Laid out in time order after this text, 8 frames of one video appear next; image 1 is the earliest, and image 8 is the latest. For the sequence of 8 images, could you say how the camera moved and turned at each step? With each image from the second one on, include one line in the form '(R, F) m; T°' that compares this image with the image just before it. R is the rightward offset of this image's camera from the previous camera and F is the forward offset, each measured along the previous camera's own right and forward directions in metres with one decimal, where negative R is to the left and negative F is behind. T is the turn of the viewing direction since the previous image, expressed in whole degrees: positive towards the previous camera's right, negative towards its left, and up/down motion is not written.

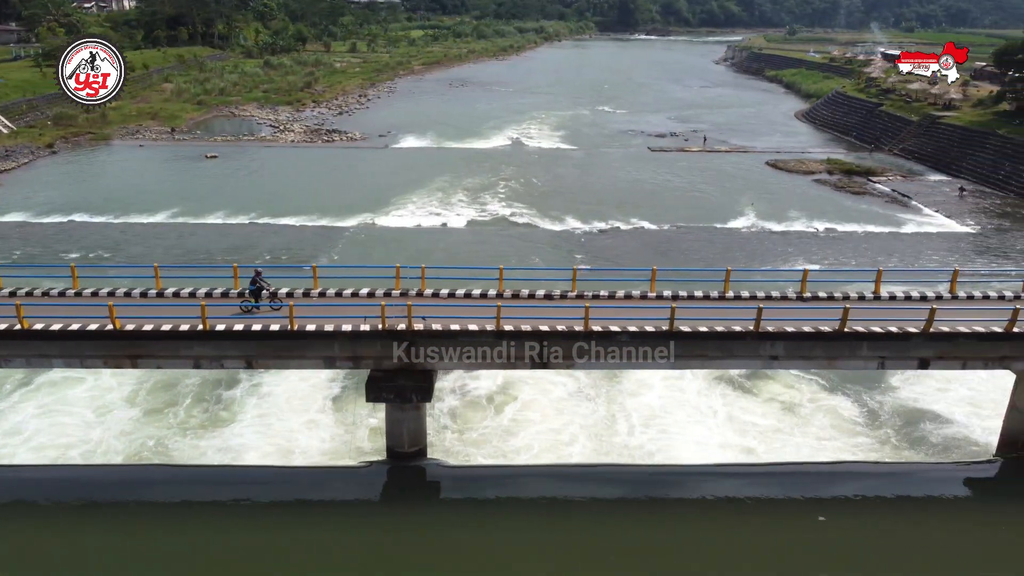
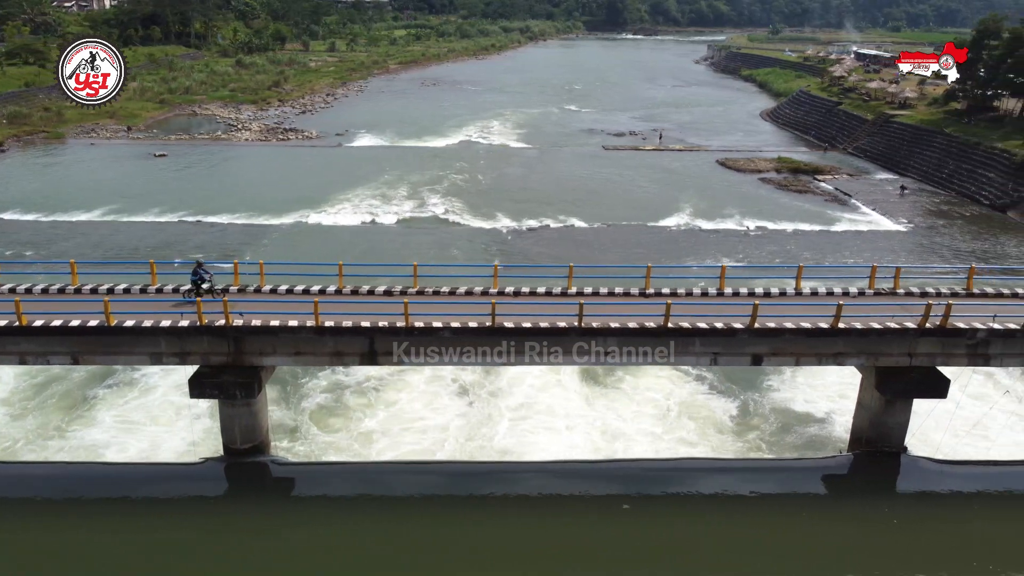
(+3.3, +0.1) m; 0°
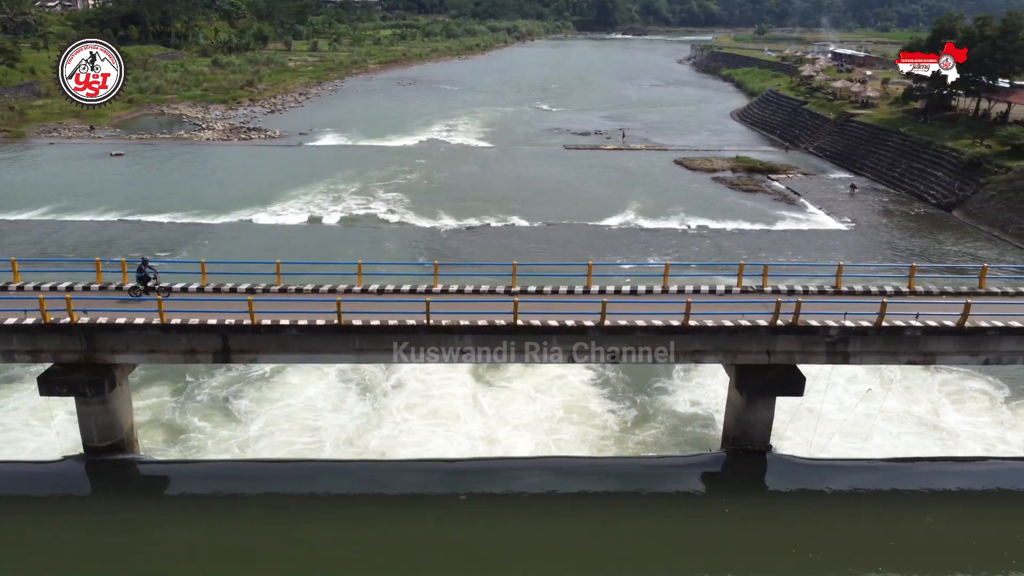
(+2.8, +0.1) m; 0°
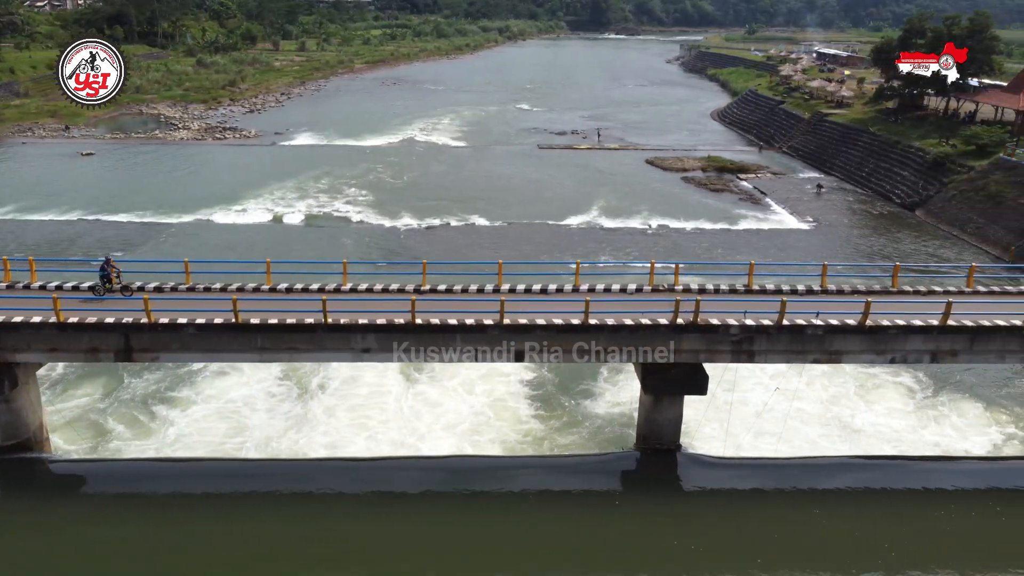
(+1.9, 0.0) m; 0°
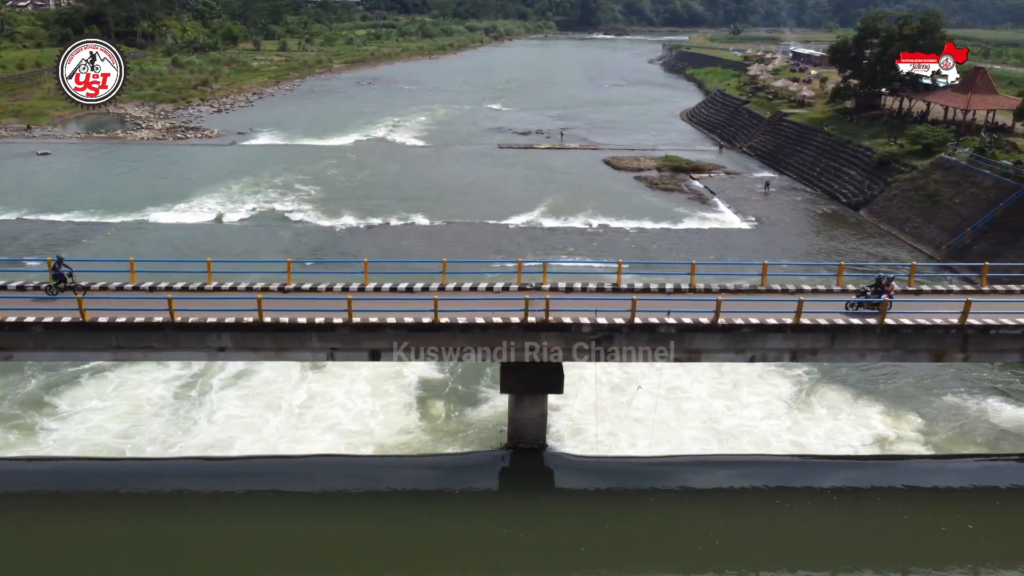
(+2.8, 0.0) m; 0°
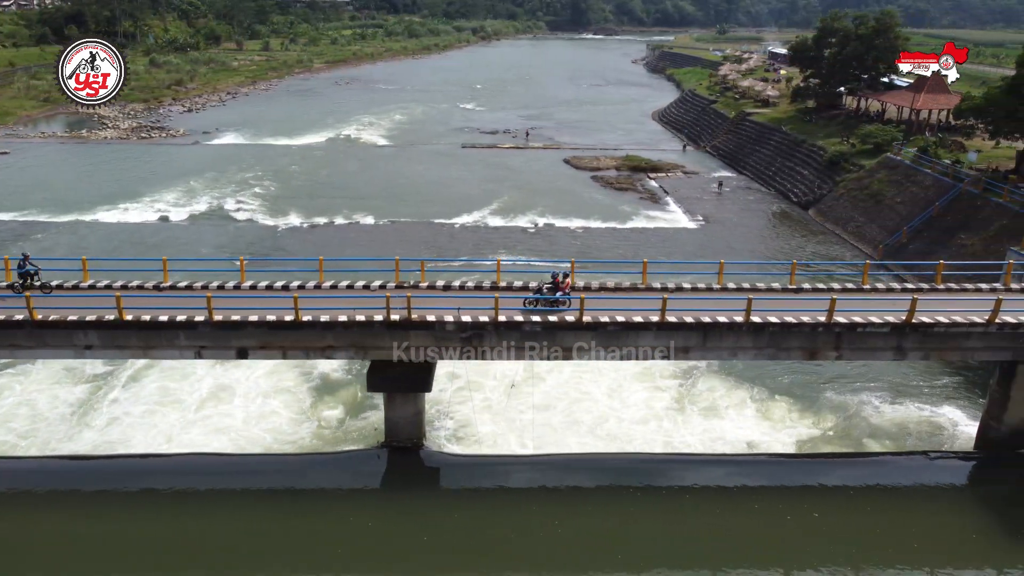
(+2.5, 0.0) m; 0°
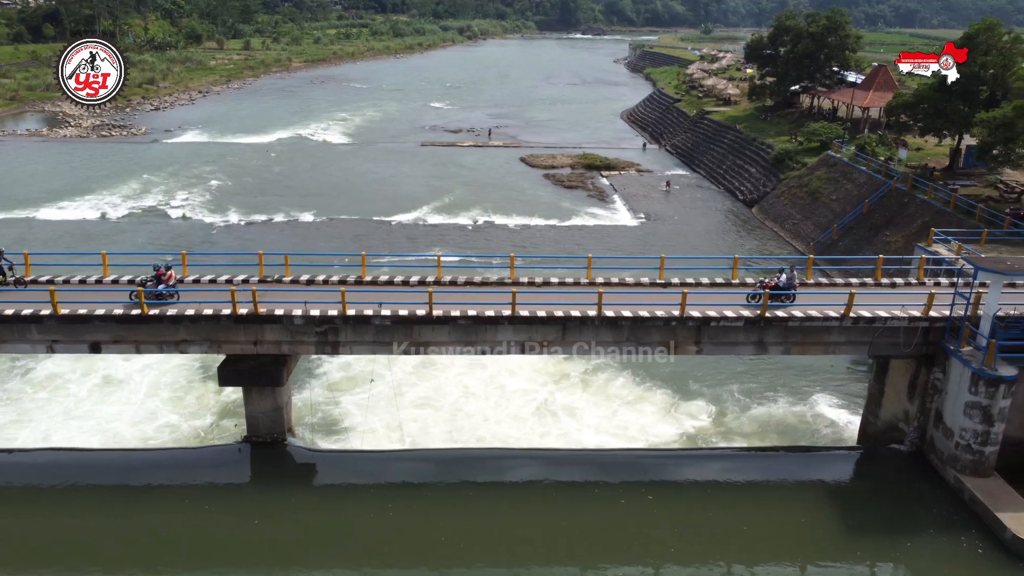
(+2.8, +0.1) m; 0°
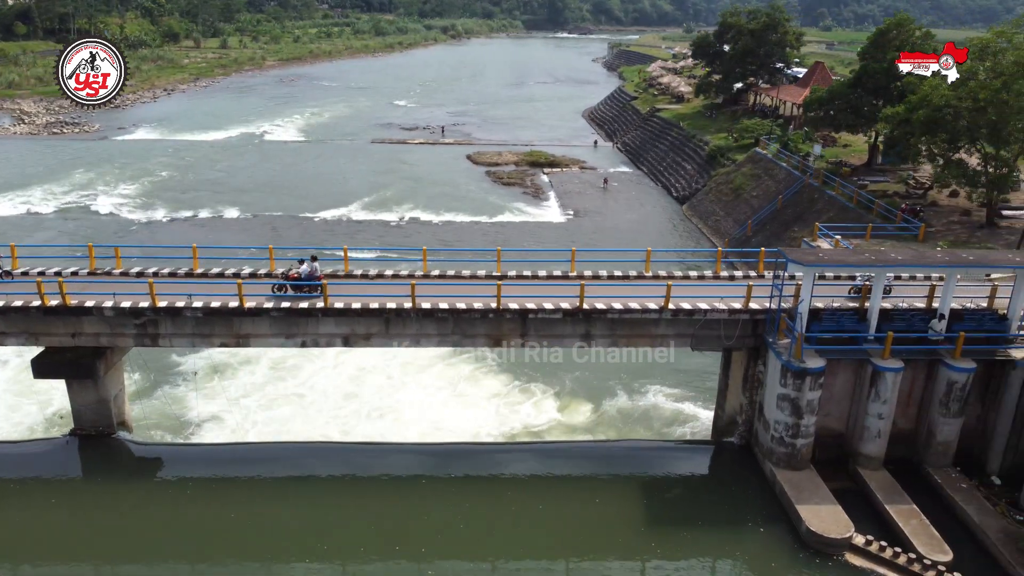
(+3.4, +0.1) m; 0°
